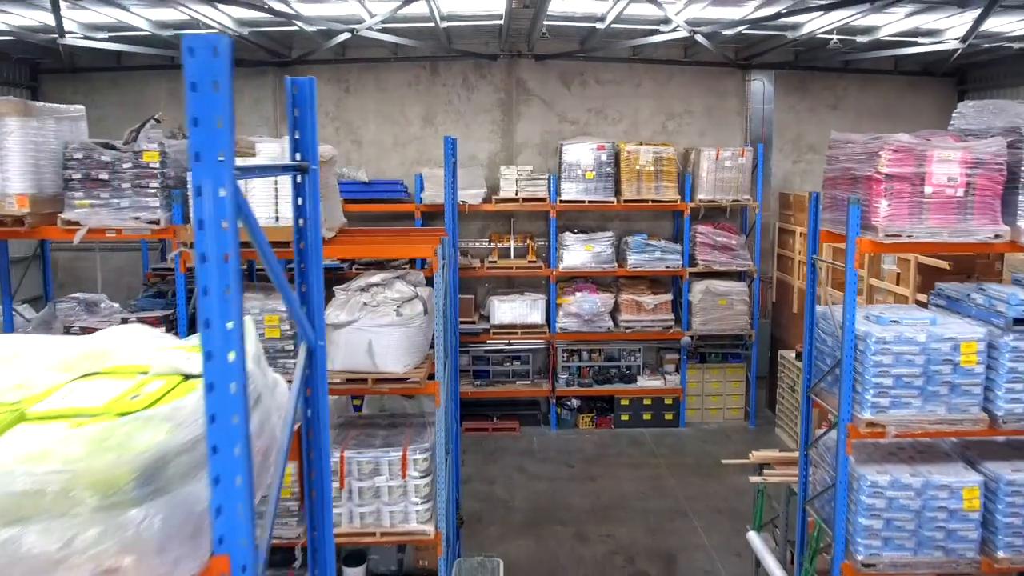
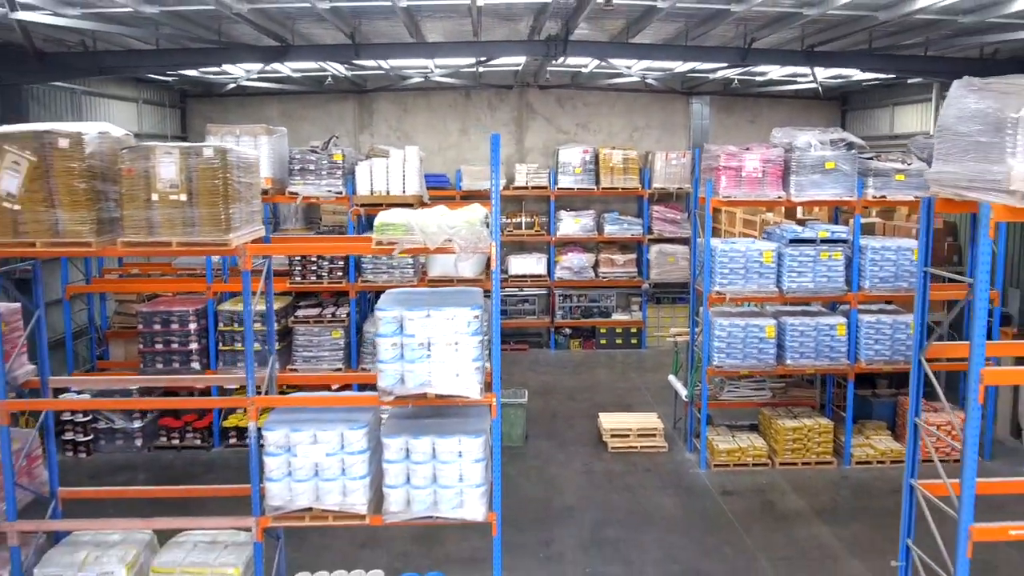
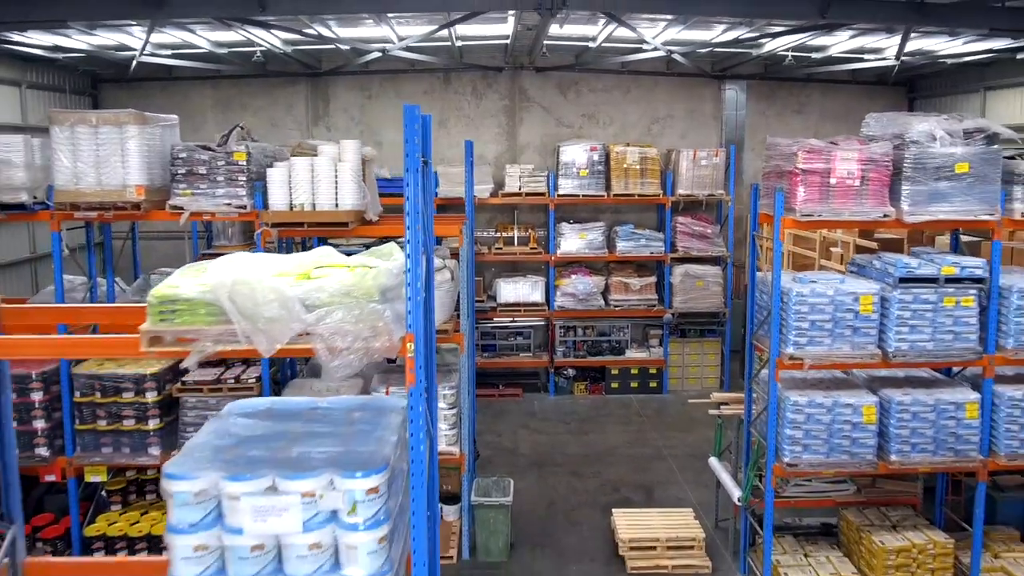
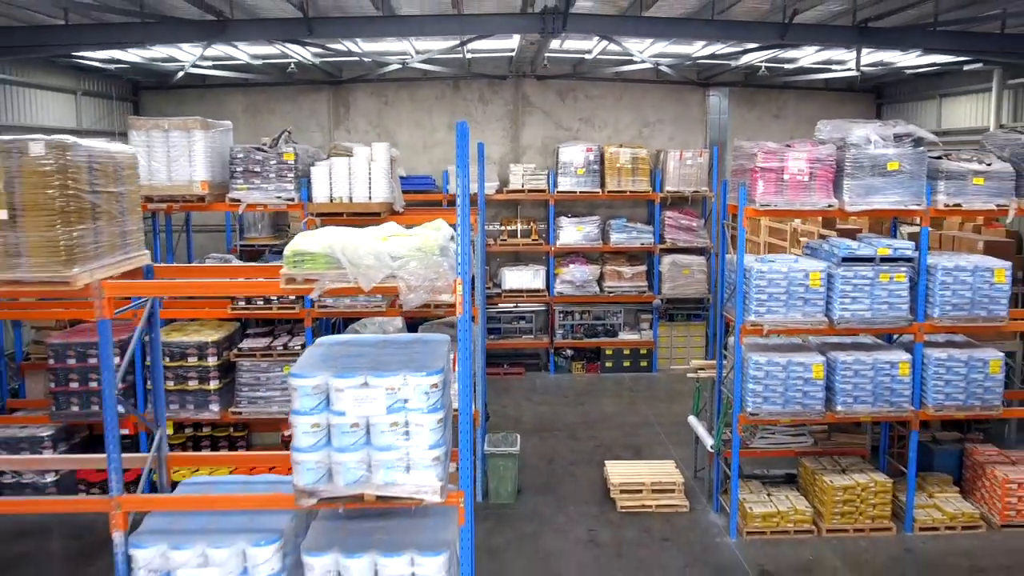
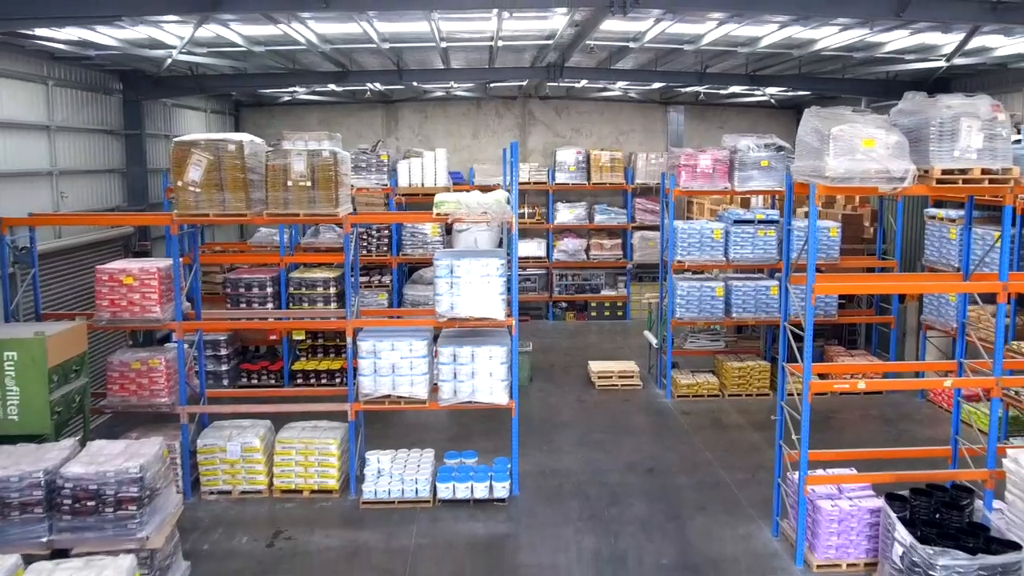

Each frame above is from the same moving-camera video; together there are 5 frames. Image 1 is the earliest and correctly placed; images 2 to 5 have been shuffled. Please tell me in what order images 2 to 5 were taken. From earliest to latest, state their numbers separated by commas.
3, 4, 2, 5
